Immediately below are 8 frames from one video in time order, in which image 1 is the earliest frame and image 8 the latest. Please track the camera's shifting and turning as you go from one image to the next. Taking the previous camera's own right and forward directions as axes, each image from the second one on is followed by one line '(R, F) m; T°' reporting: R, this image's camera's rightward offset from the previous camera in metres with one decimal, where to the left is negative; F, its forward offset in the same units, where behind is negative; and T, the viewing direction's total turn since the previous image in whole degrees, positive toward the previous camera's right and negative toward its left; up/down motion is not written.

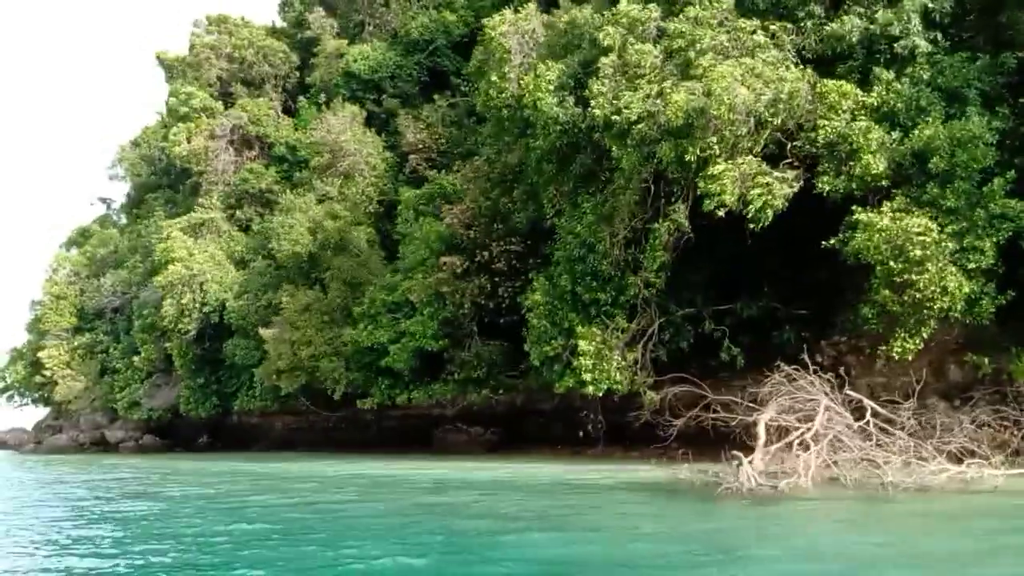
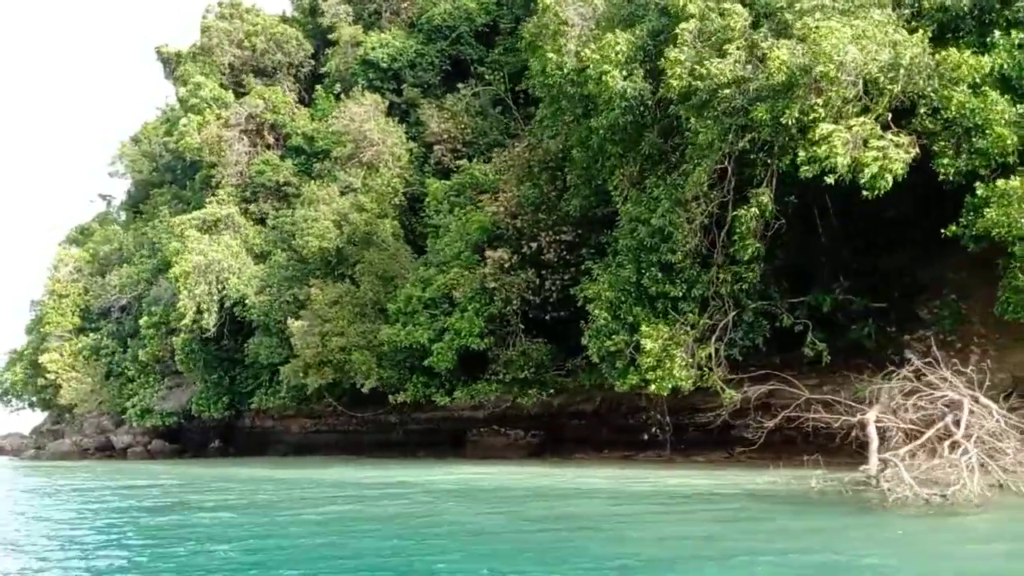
(-1.4, +1.3) m; +1°
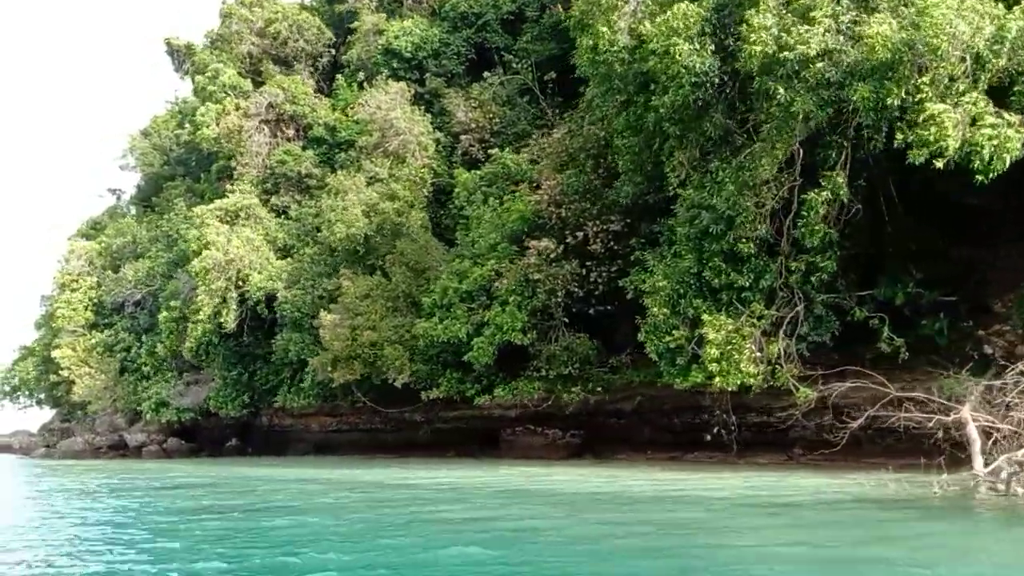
(-1.0, +0.9) m; 0°
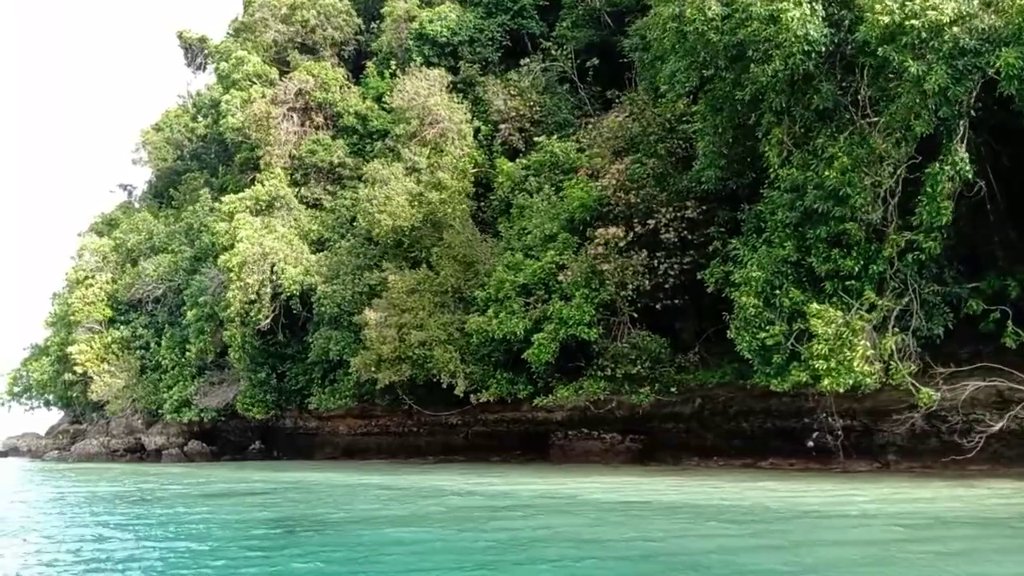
(-1.4, +1.3) m; 0°
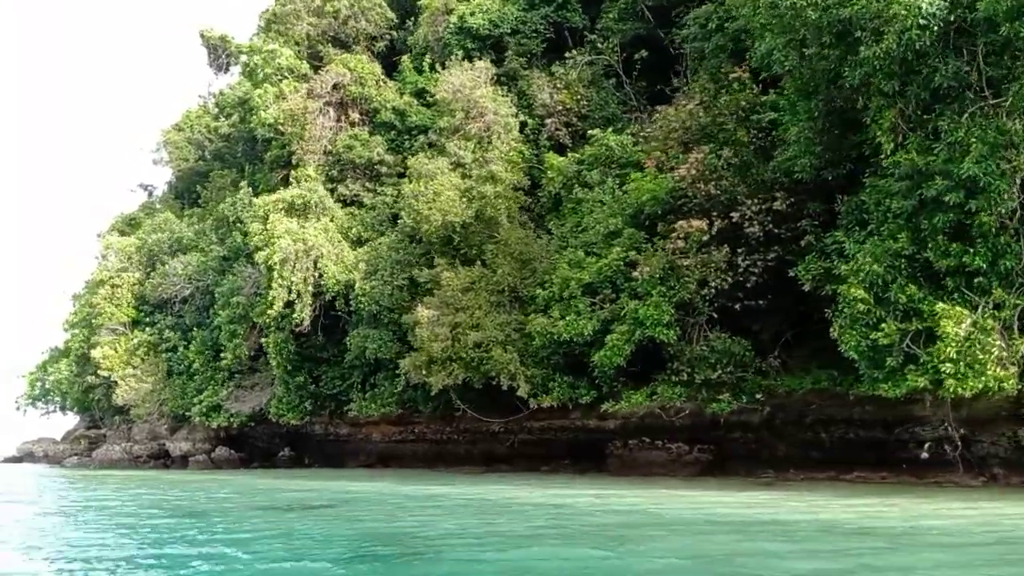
(-1.3, +1.1) m; 0°
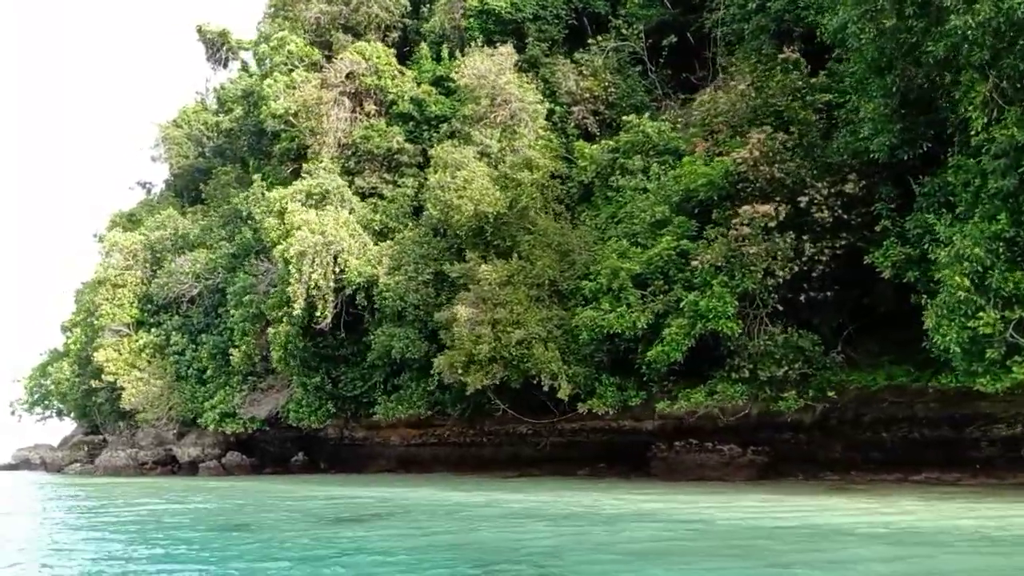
(-1.1, +1.1) m; +1°
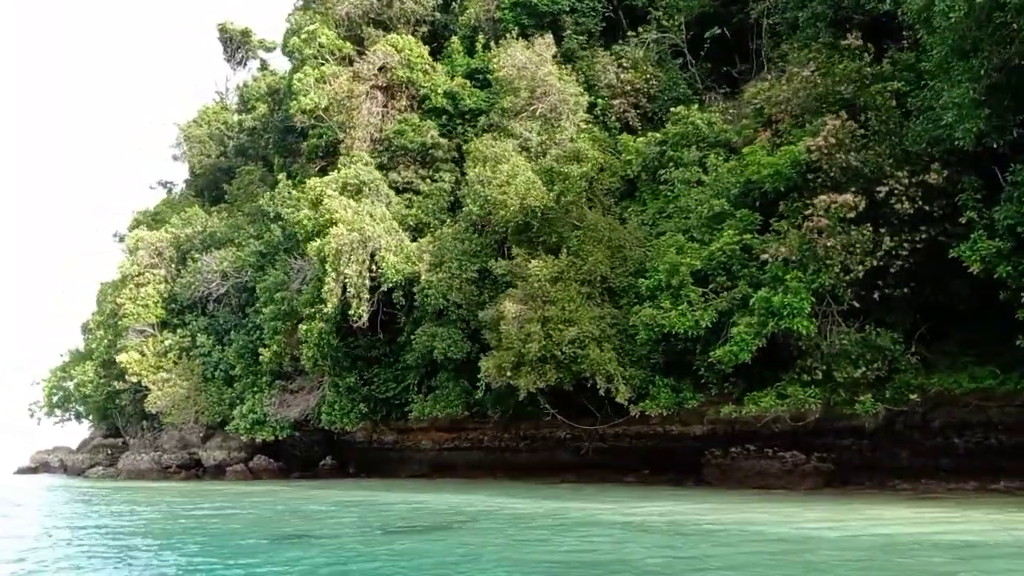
(-0.8, +0.8) m; -1°
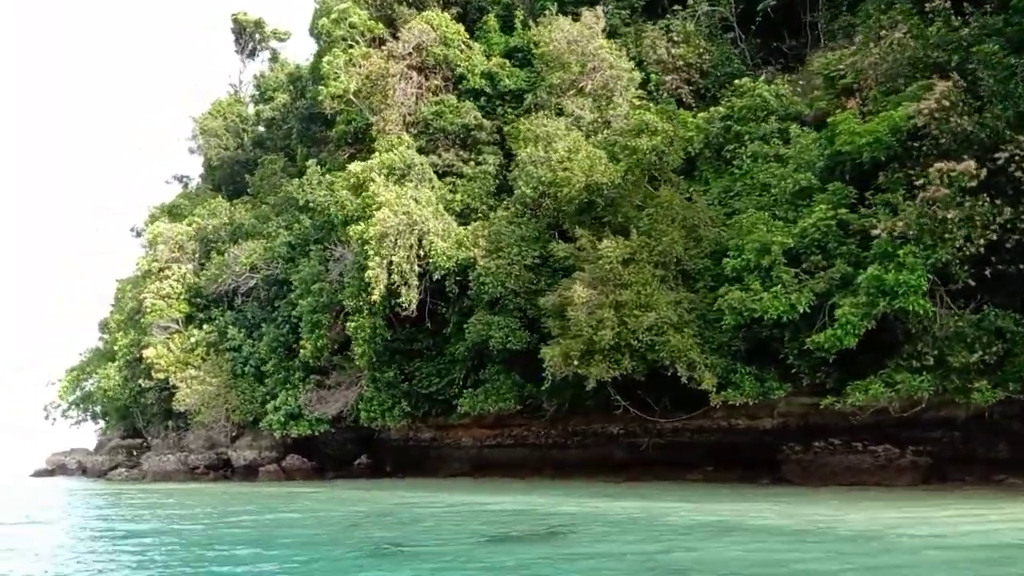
(-1.2, +1.2) m; 0°
